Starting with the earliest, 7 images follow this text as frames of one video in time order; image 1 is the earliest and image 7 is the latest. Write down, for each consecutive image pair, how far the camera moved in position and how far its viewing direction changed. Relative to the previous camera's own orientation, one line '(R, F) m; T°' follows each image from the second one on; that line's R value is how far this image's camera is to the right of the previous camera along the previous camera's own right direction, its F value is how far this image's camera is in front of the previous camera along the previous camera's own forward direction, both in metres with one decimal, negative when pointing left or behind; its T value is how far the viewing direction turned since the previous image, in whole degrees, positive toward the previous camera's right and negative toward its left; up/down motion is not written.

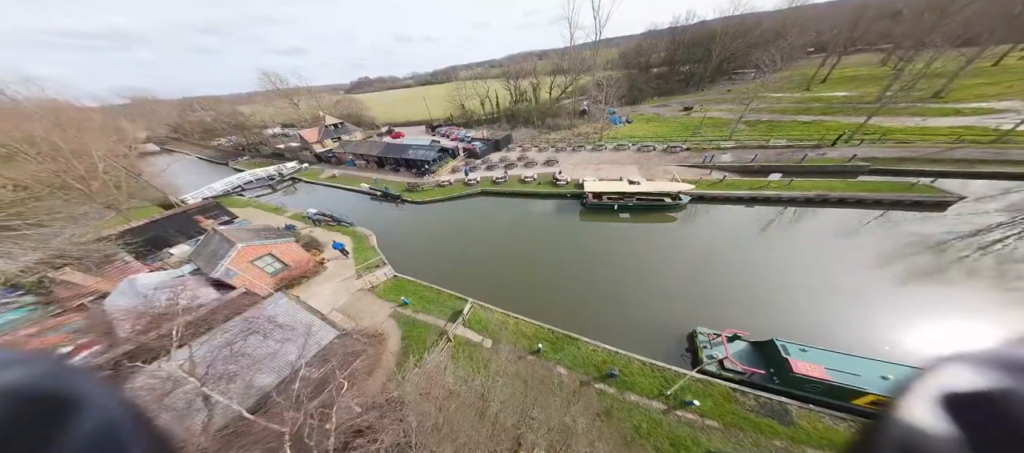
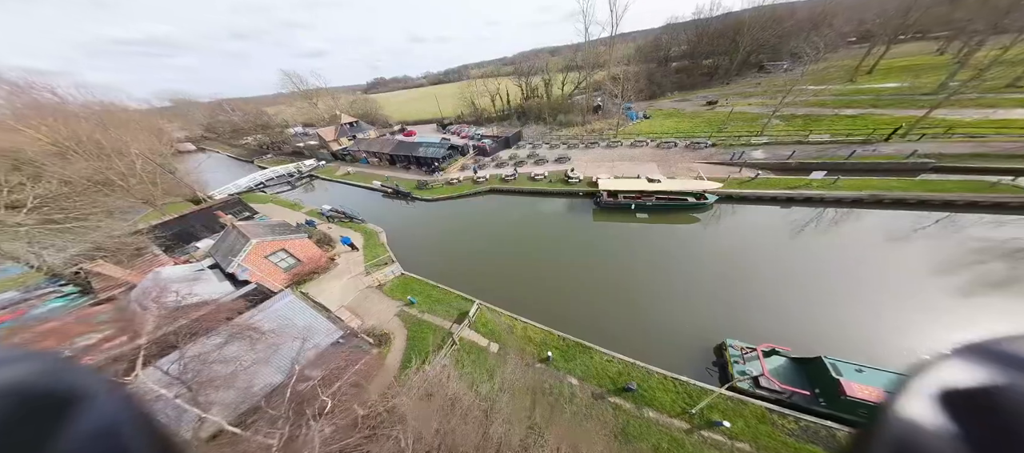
(0.0, +0.7) m; -3°
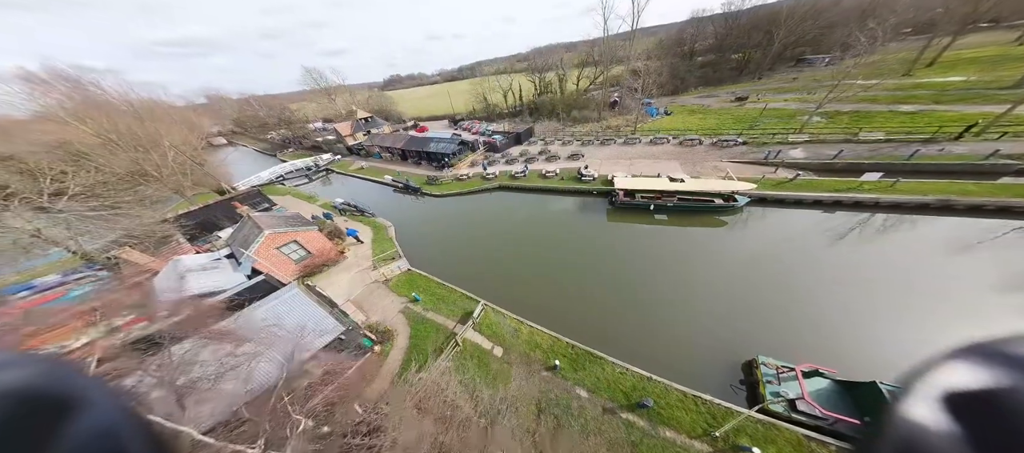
(+0.1, +0.7) m; -3°
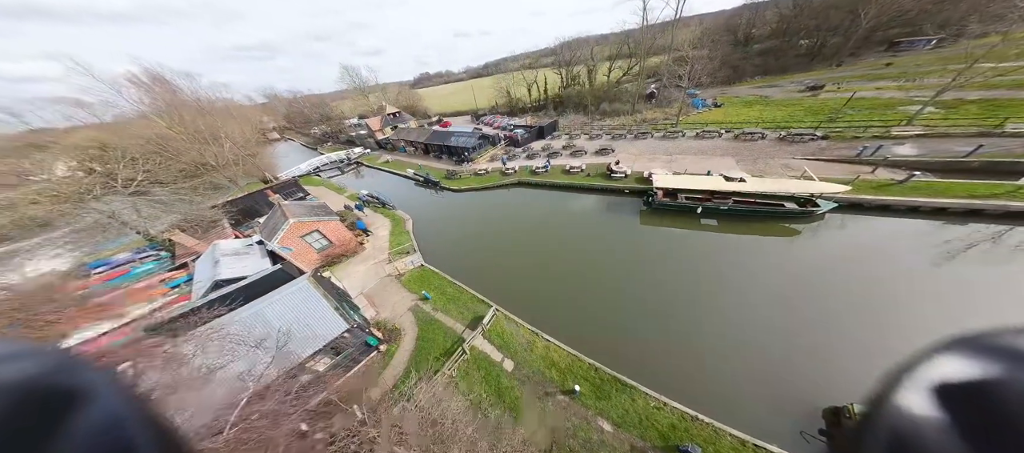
(0.0, +1.4) m; -5°
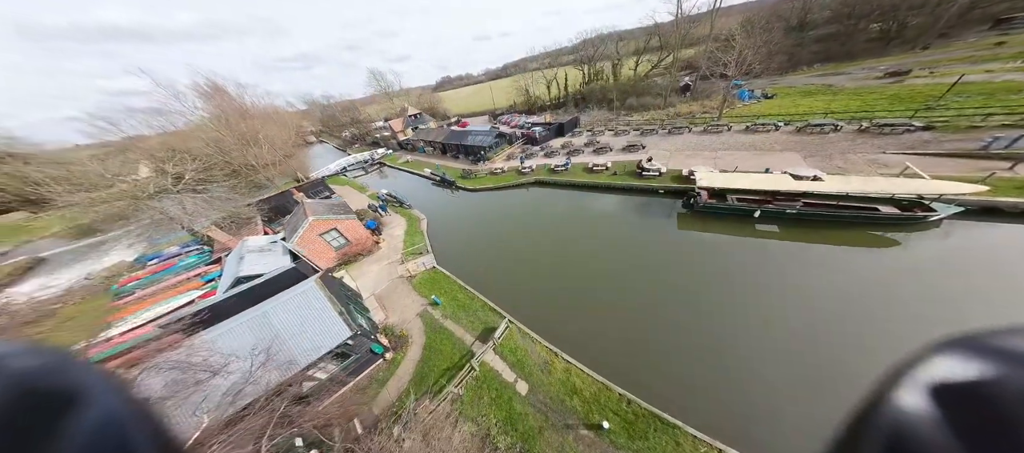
(-0.1, +1.3) m; -4°
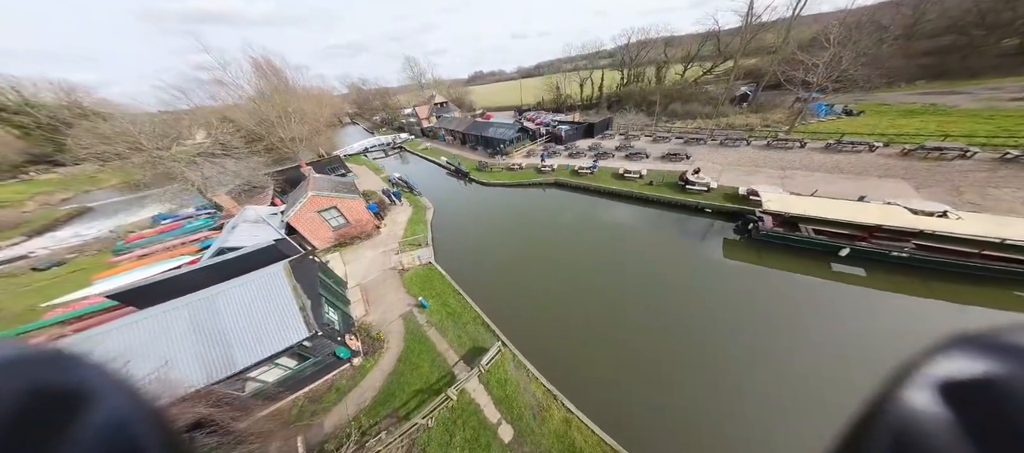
(+0.2, +2.0) m; -3°
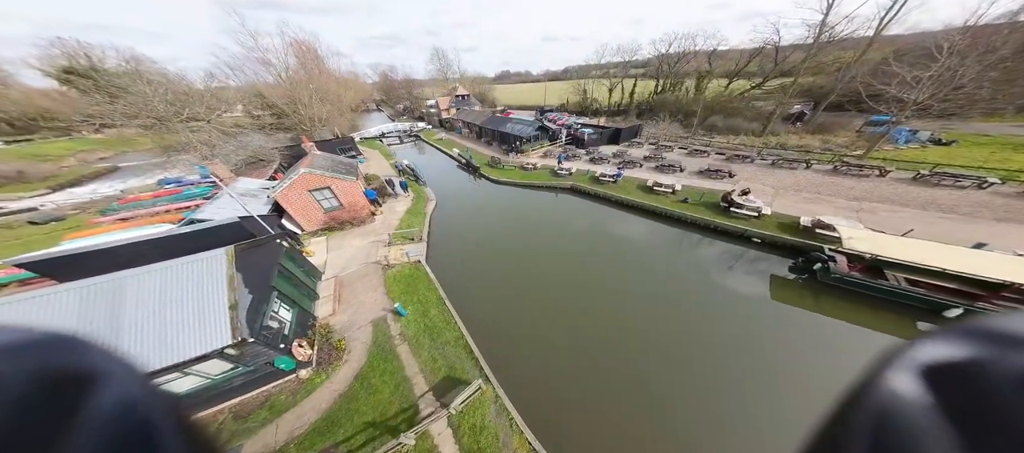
(+0.2, +1.9) m; -2°
